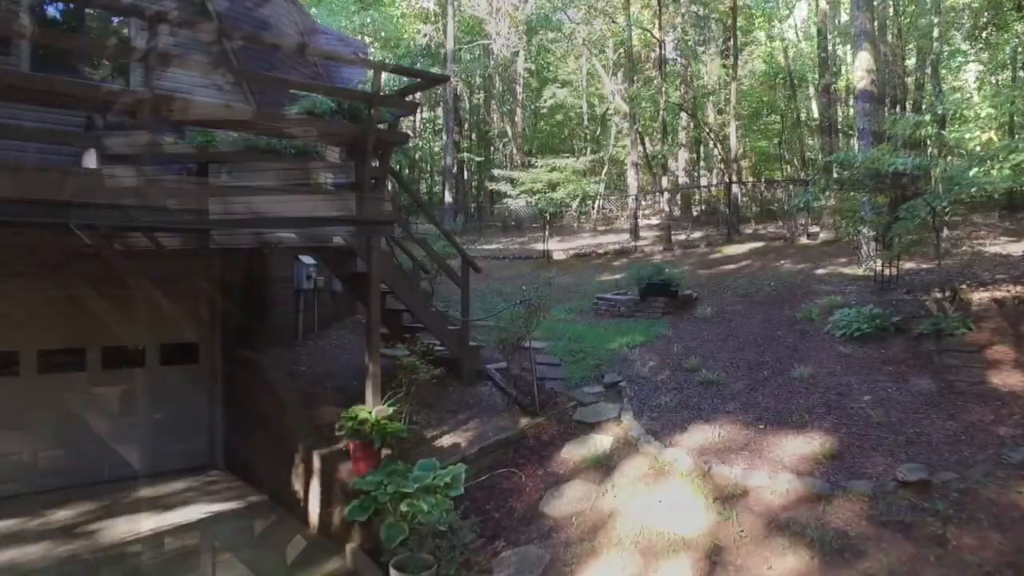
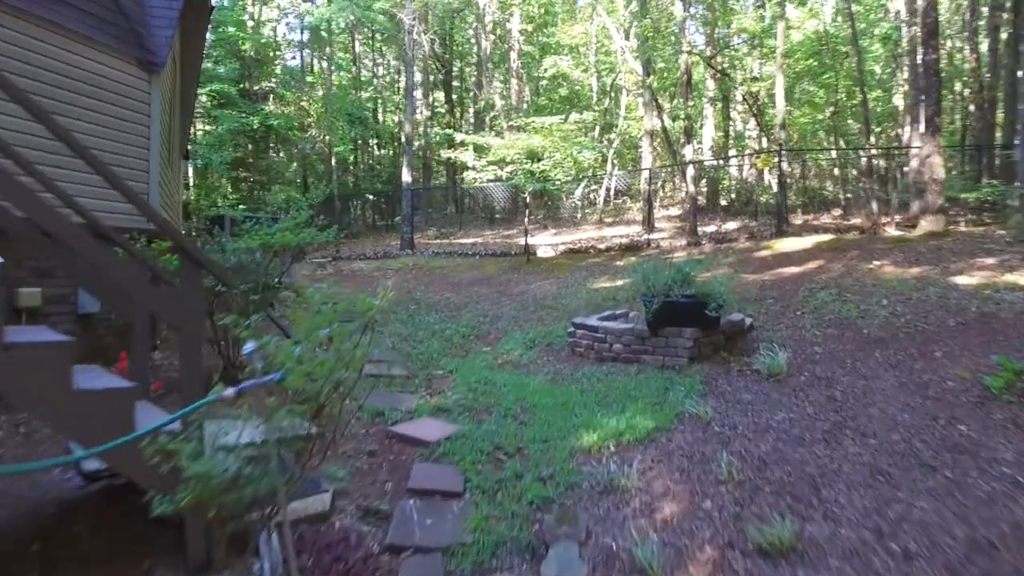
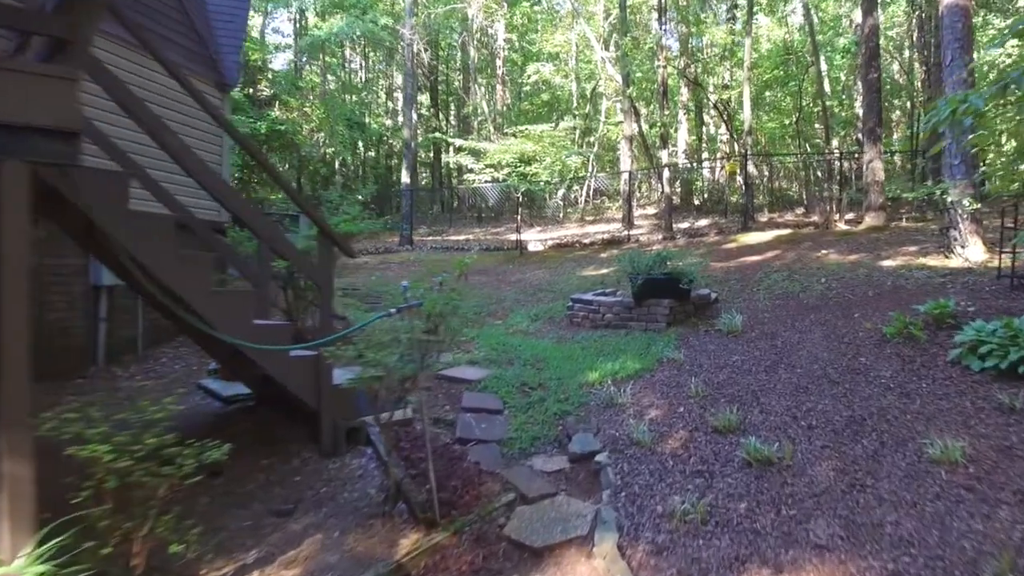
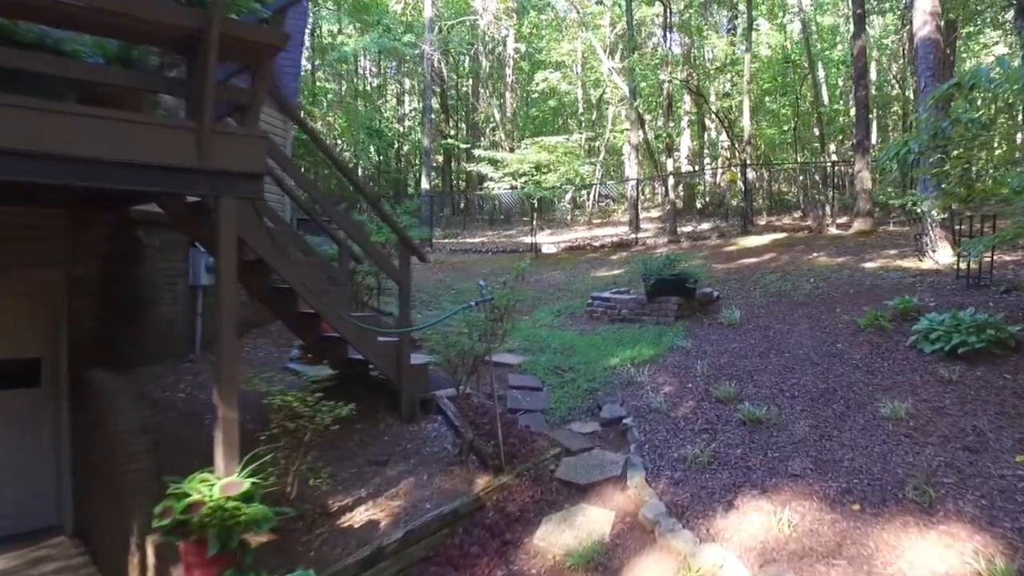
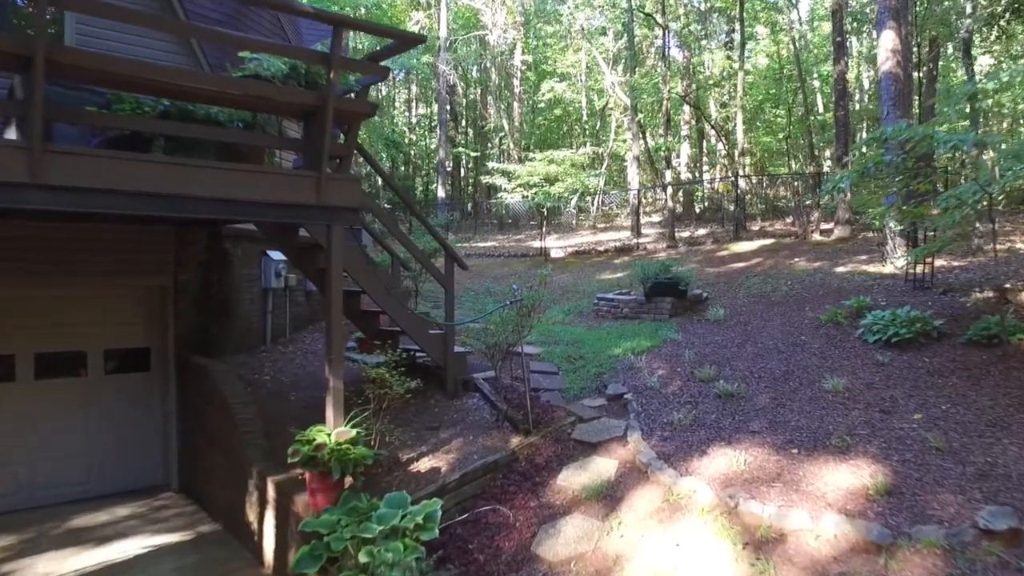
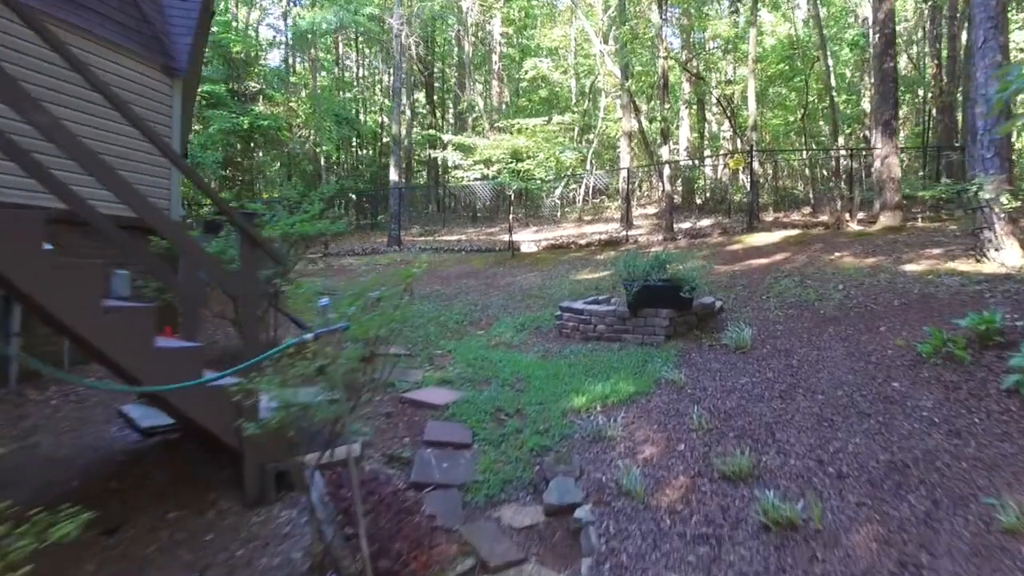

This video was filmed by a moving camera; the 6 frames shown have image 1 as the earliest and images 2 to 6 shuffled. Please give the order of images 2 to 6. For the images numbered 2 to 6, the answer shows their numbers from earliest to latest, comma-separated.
5, 4, 3, 6, 2
